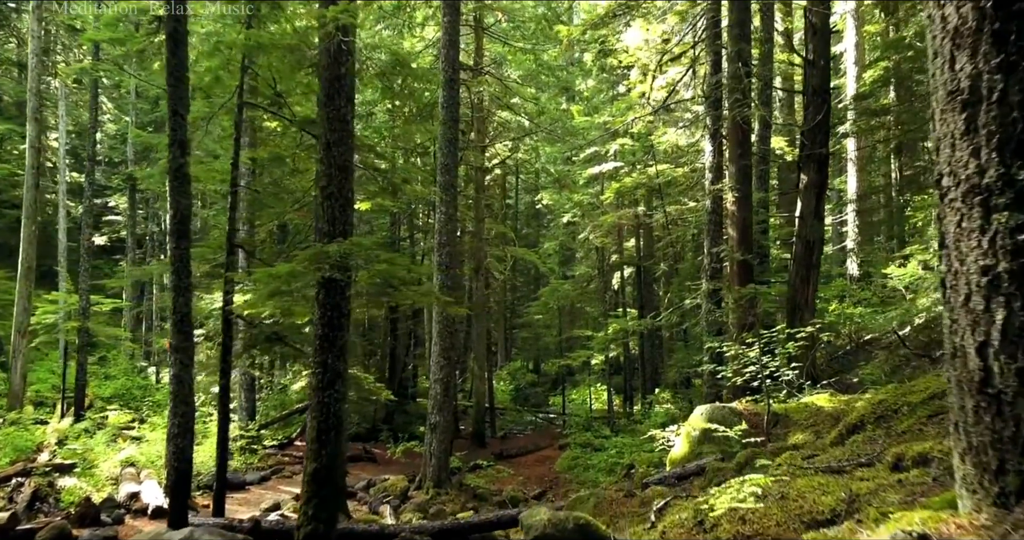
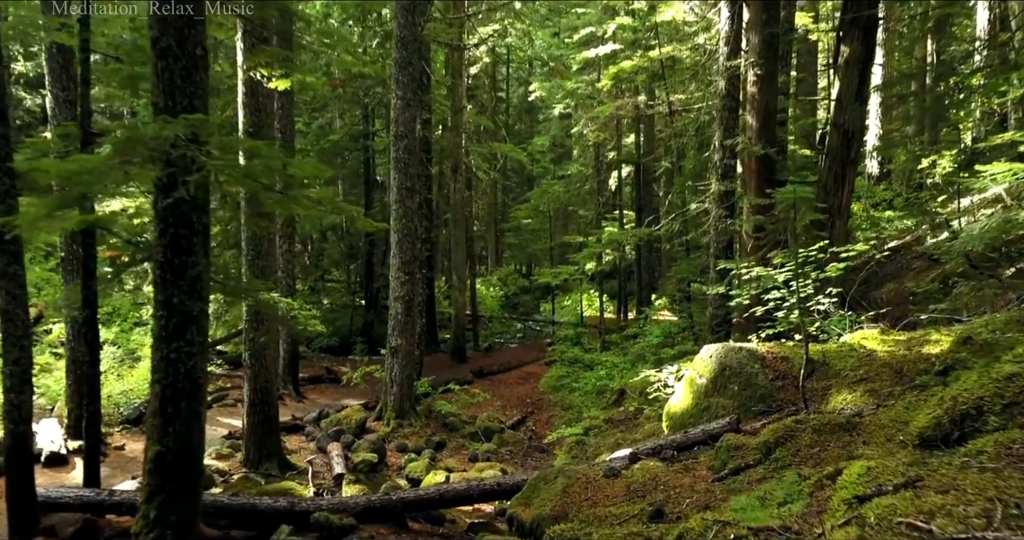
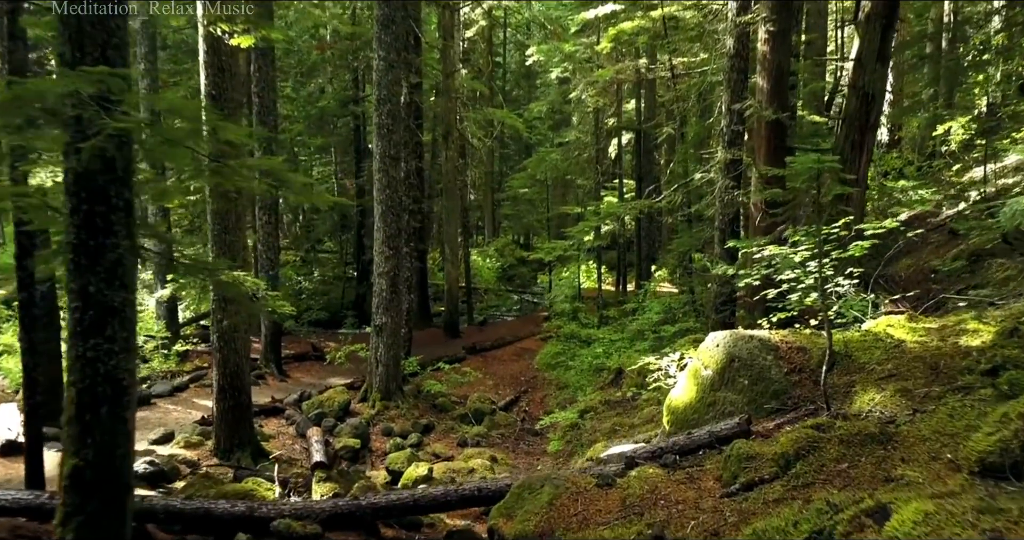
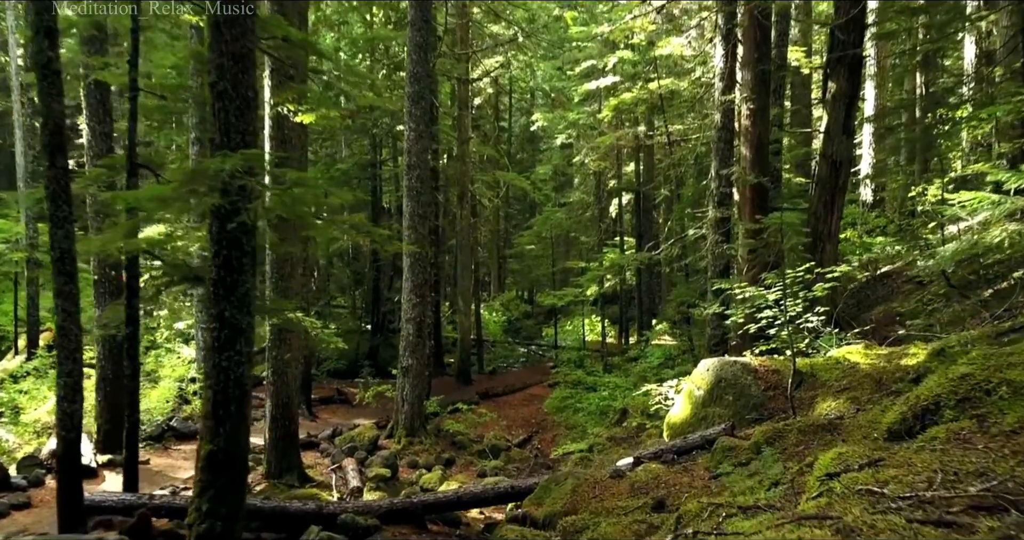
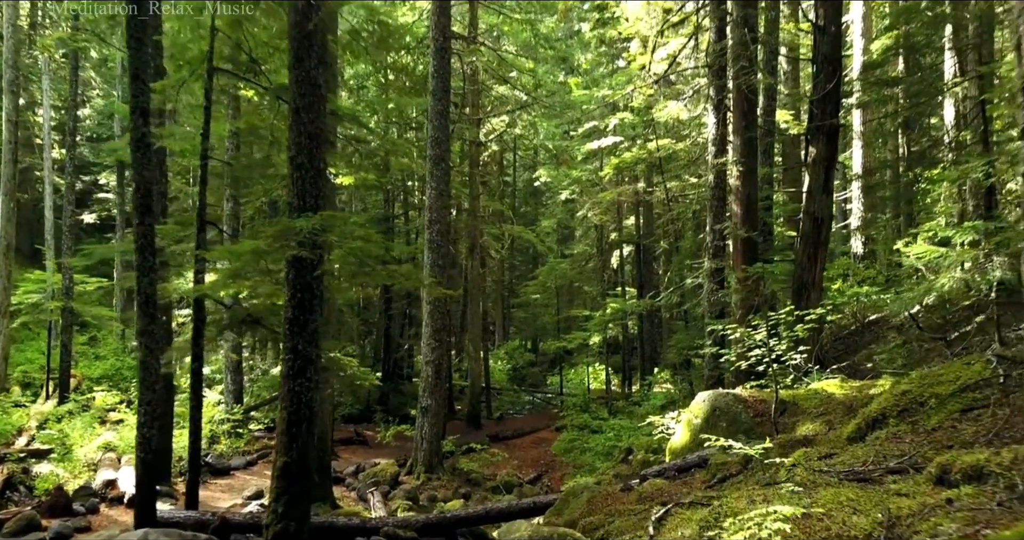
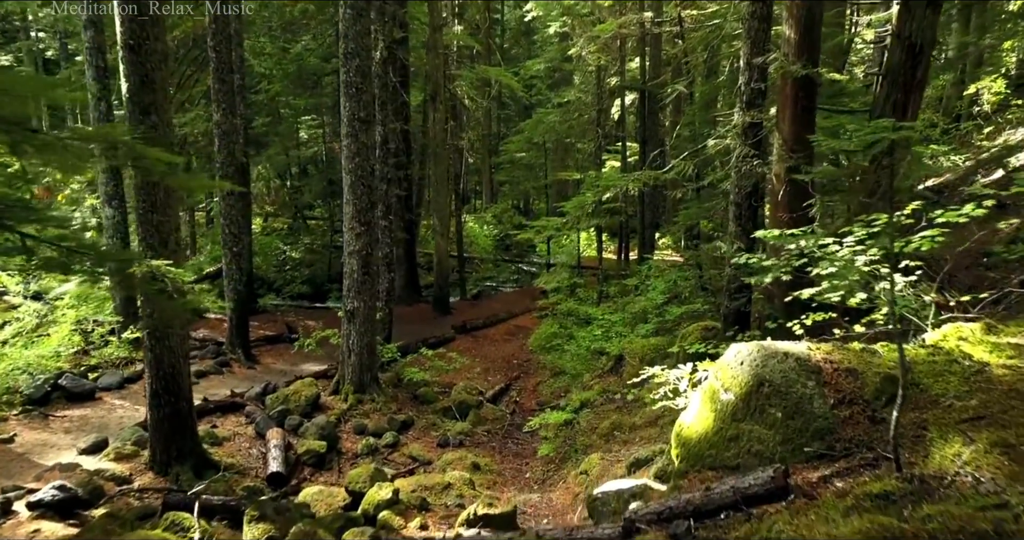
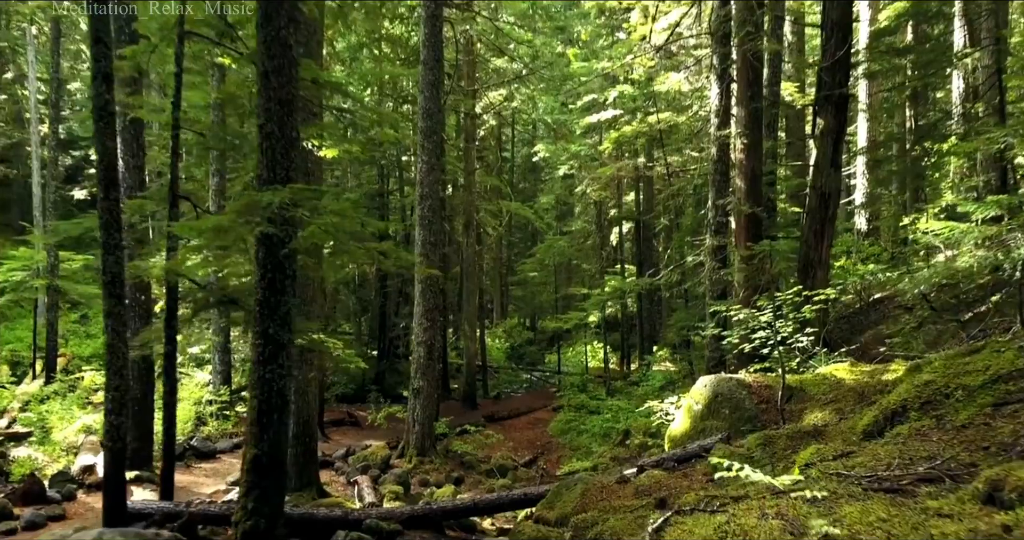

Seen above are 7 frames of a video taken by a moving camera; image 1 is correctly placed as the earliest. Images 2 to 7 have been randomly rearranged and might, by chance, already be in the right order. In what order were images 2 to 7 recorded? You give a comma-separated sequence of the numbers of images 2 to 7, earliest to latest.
5, 7, 4, 2, 3, 6
